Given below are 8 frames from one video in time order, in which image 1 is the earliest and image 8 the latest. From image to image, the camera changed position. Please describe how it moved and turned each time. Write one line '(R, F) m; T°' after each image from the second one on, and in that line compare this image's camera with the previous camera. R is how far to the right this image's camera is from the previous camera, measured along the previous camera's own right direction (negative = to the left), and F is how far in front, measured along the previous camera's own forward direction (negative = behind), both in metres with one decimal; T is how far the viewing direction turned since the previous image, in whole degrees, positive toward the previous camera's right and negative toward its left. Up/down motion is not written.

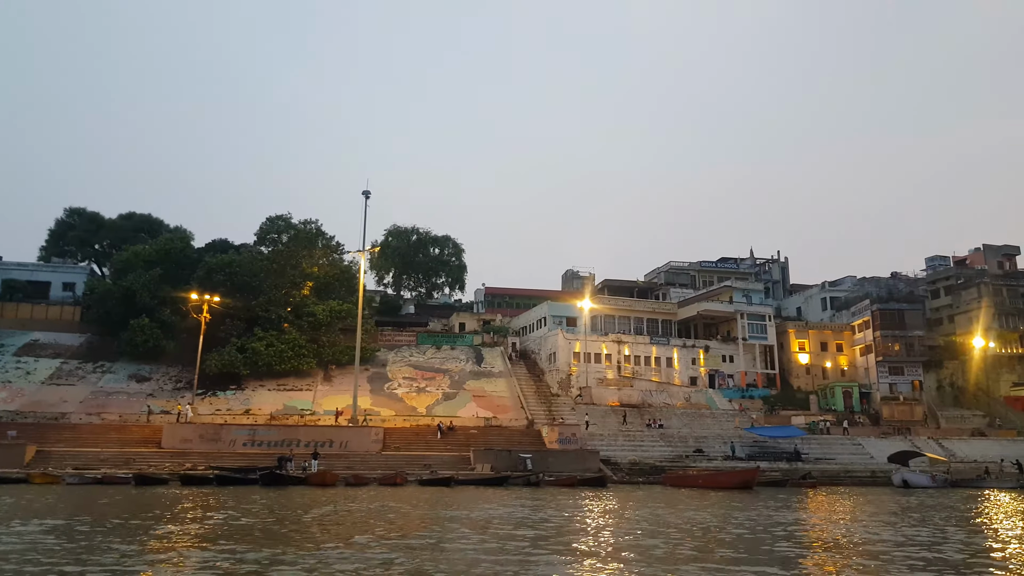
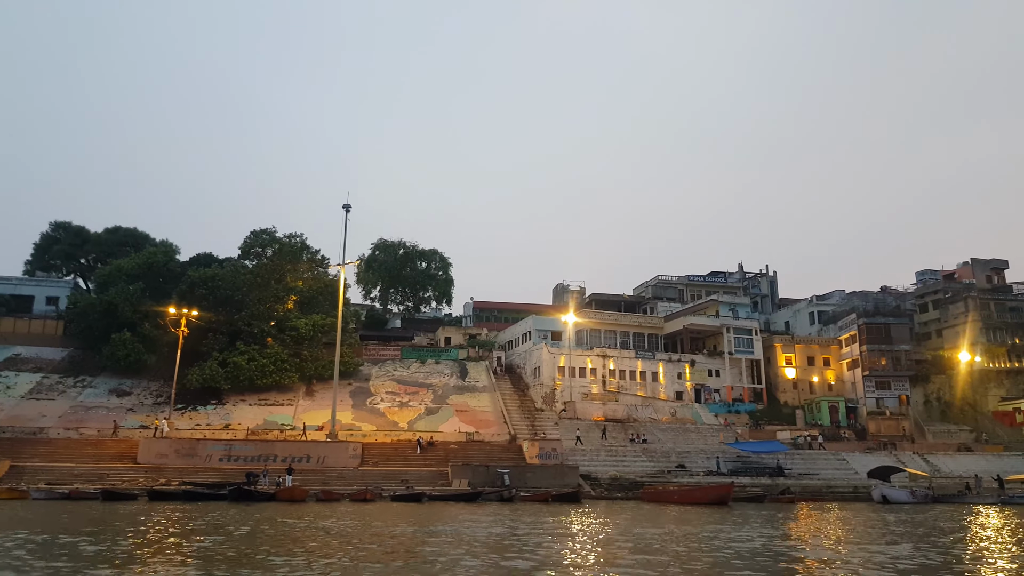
(+0.9, +0.1) m; 0°
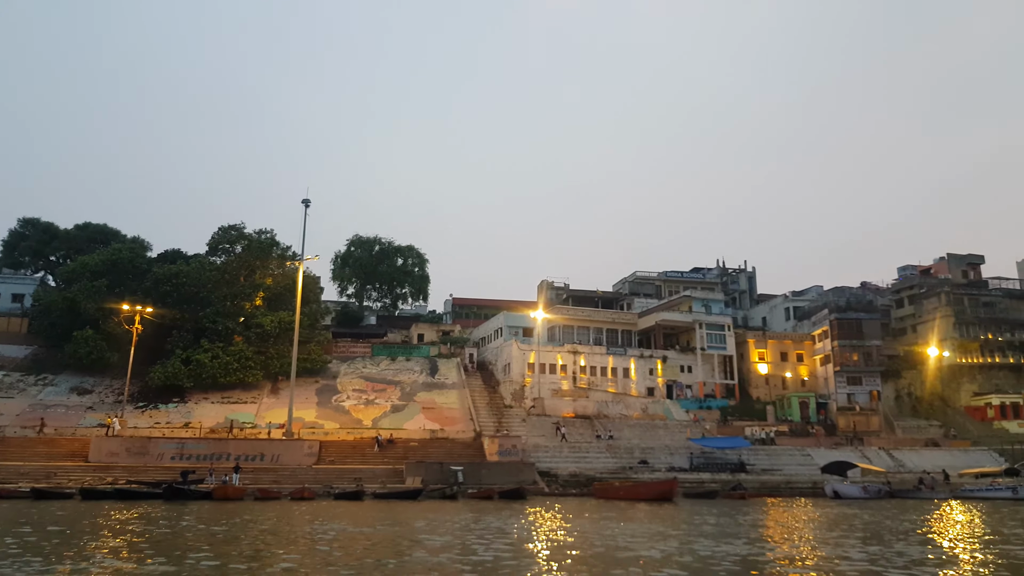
(+2.0, +0.4) m; 0°
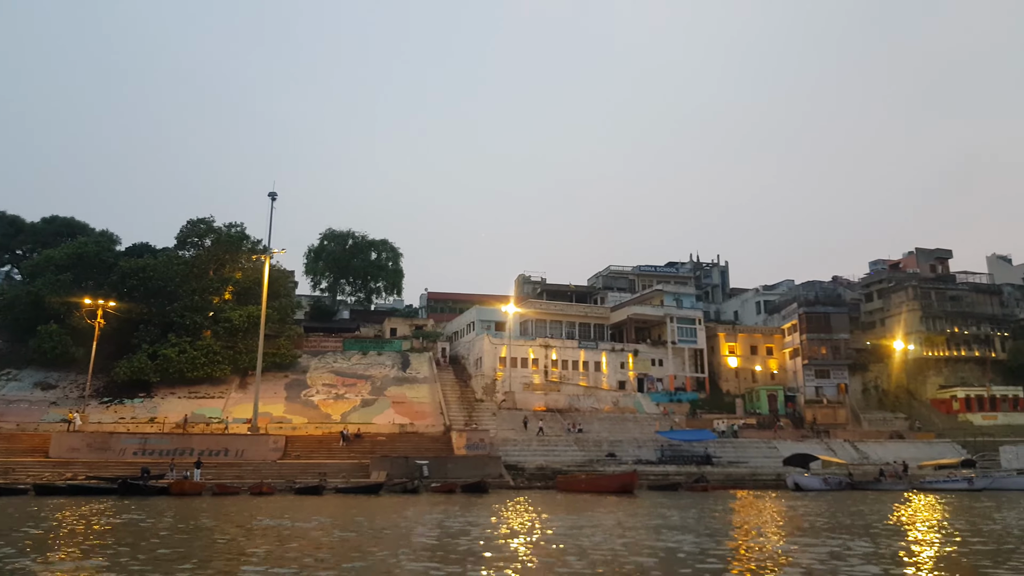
(+0.8, 0.0) m; +1°
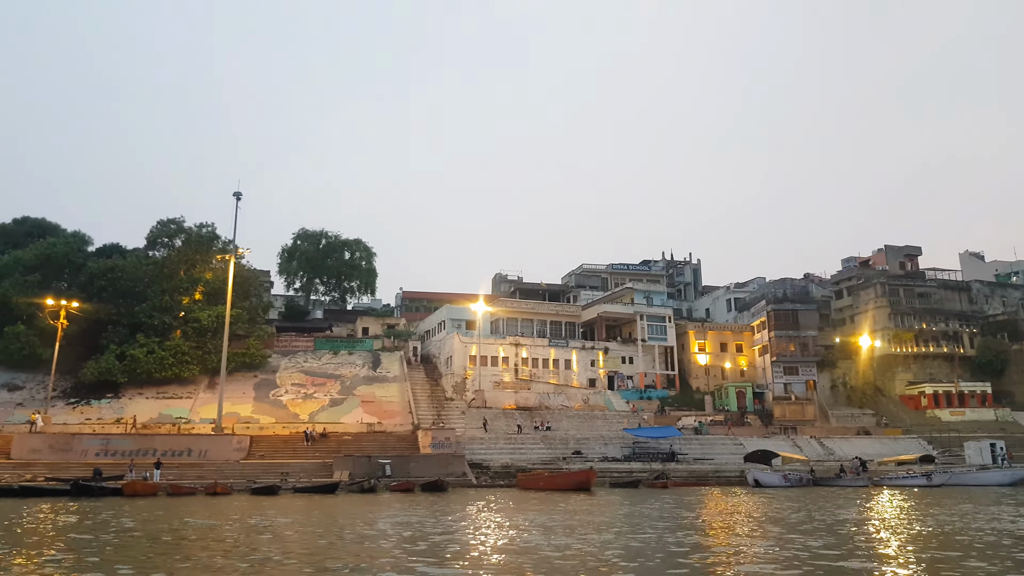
(+1.1, -0.2) m; +1°
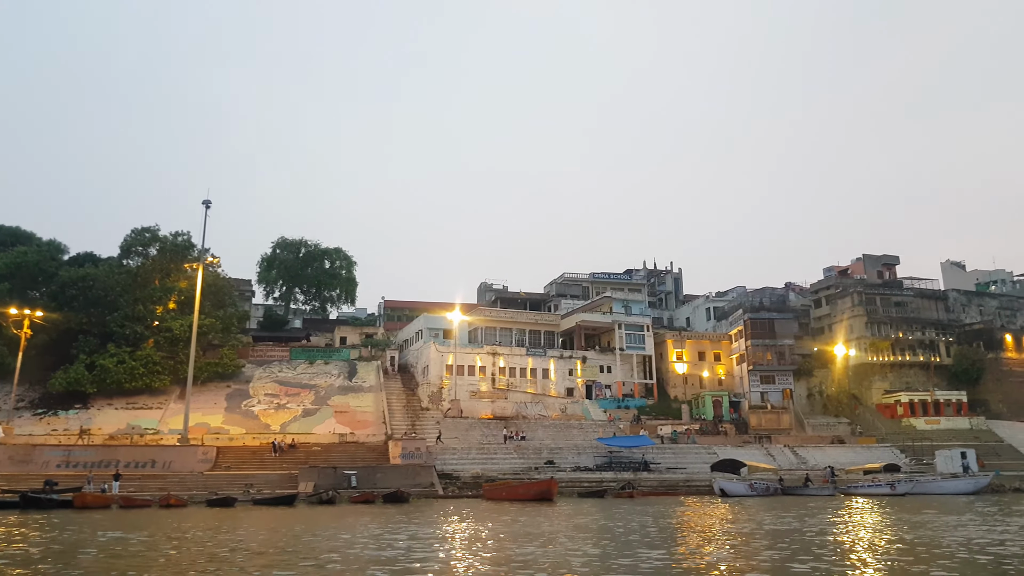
(+1.1, +0.2) m; 0°
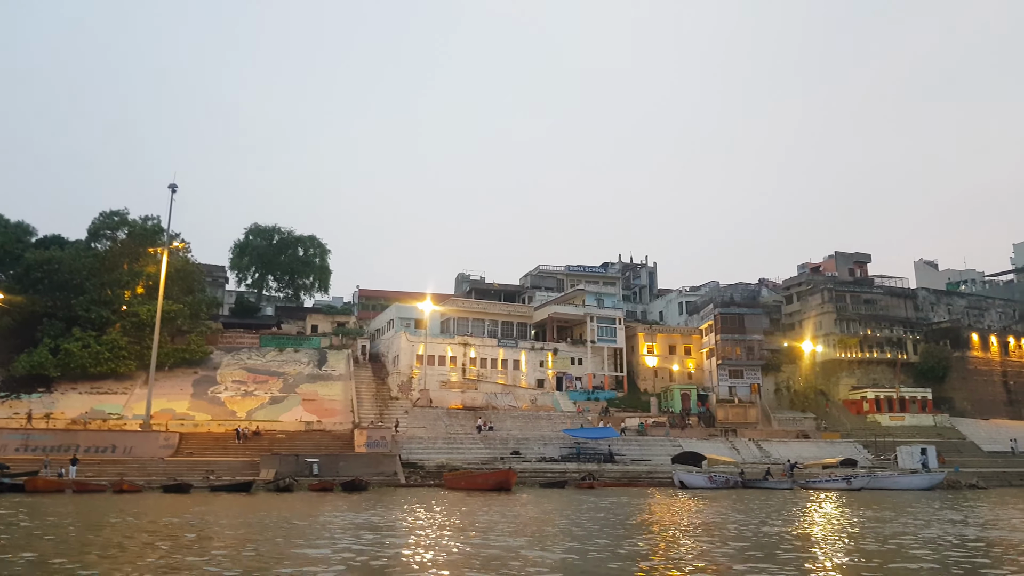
(+0.8, -0.1) m; +1°
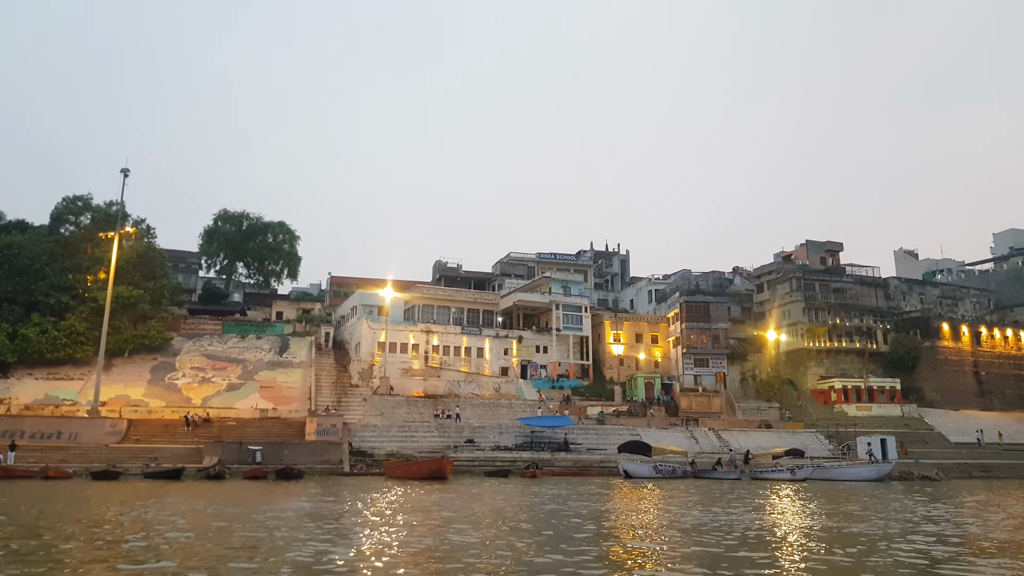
(+2.2, +0.2) m; 0°
